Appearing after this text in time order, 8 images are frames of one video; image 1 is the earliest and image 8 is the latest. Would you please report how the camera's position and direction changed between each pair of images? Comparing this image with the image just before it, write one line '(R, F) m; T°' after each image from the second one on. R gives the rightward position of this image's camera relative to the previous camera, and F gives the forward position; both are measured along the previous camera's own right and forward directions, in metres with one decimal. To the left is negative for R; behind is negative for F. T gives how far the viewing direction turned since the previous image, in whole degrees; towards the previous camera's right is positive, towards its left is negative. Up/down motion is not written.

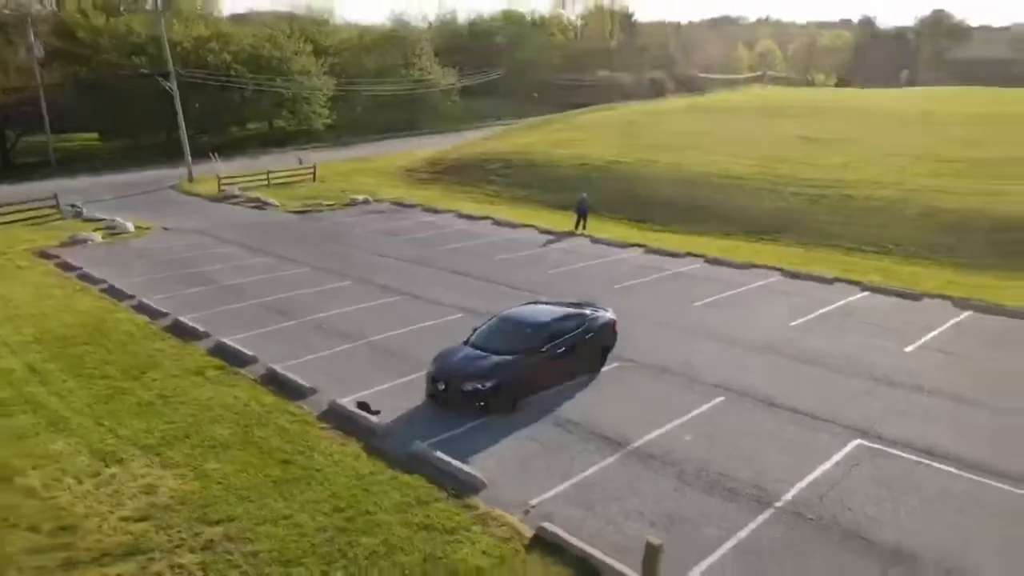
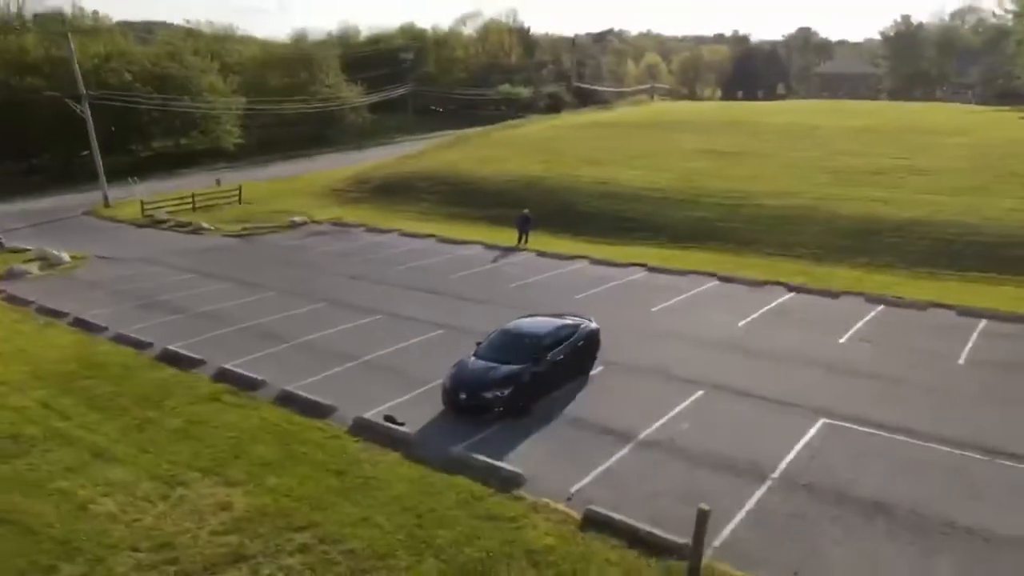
(-2.2, -1.4) m; +8°
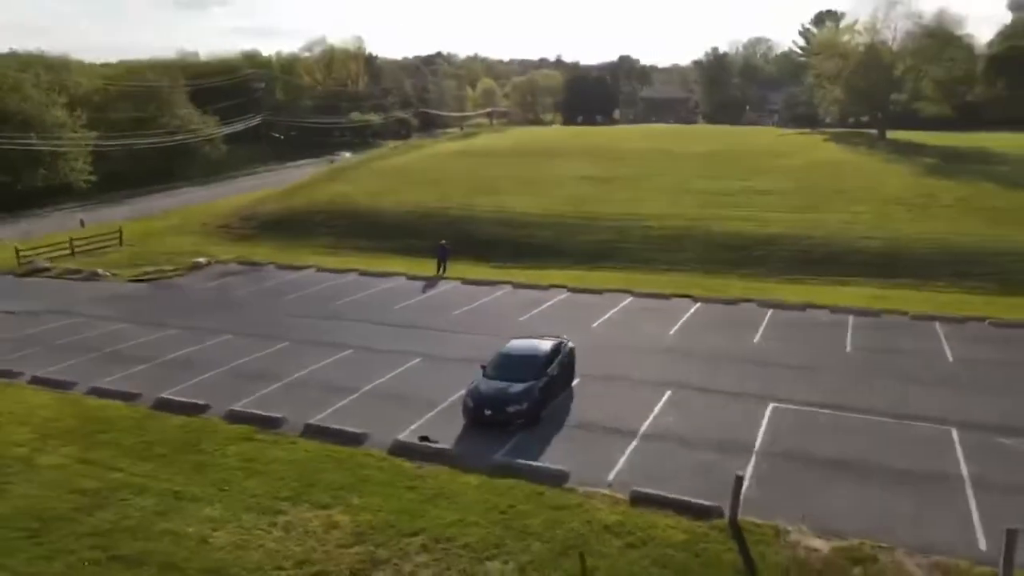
(-3.9, -2.1) m; +12°
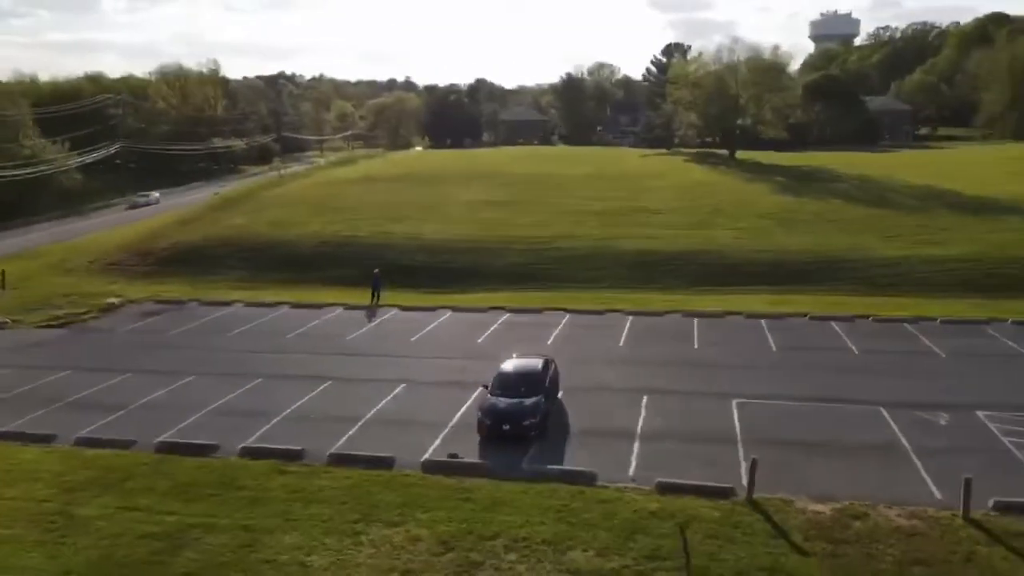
(-3.9, -1.5) m; +11°
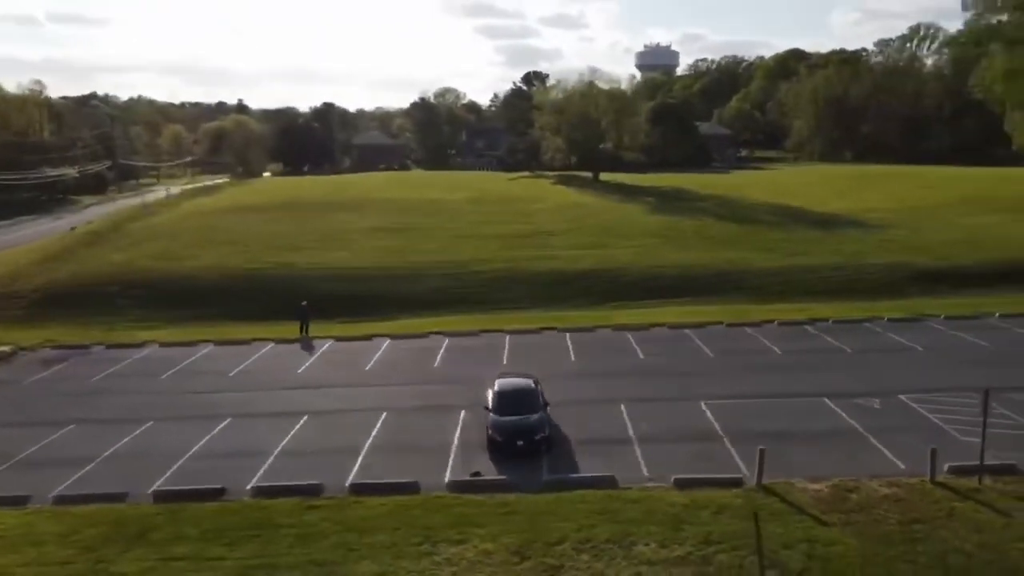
(-4.3, -0.7) m; +12°
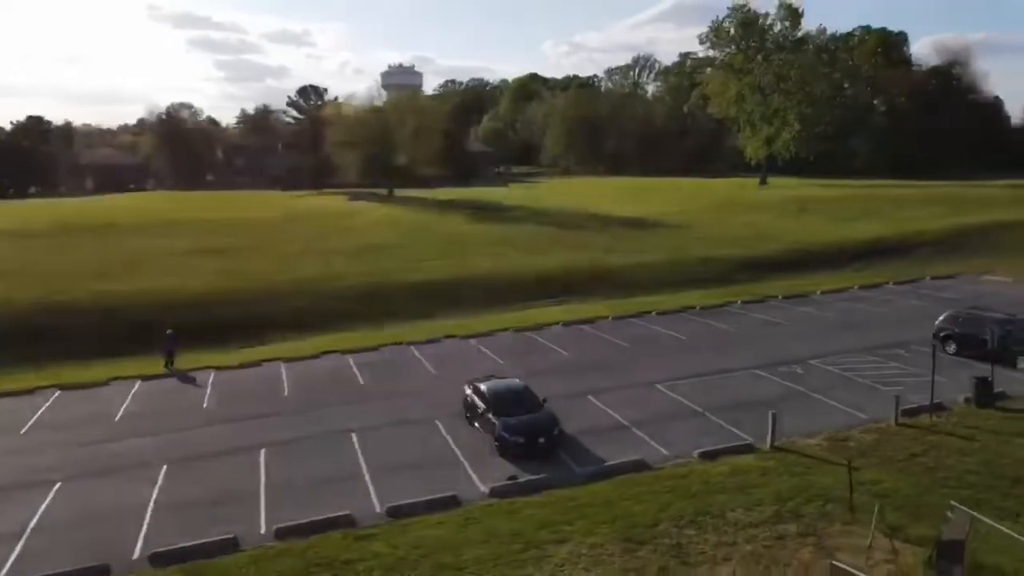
(-6.7, +1.6) m; +20°
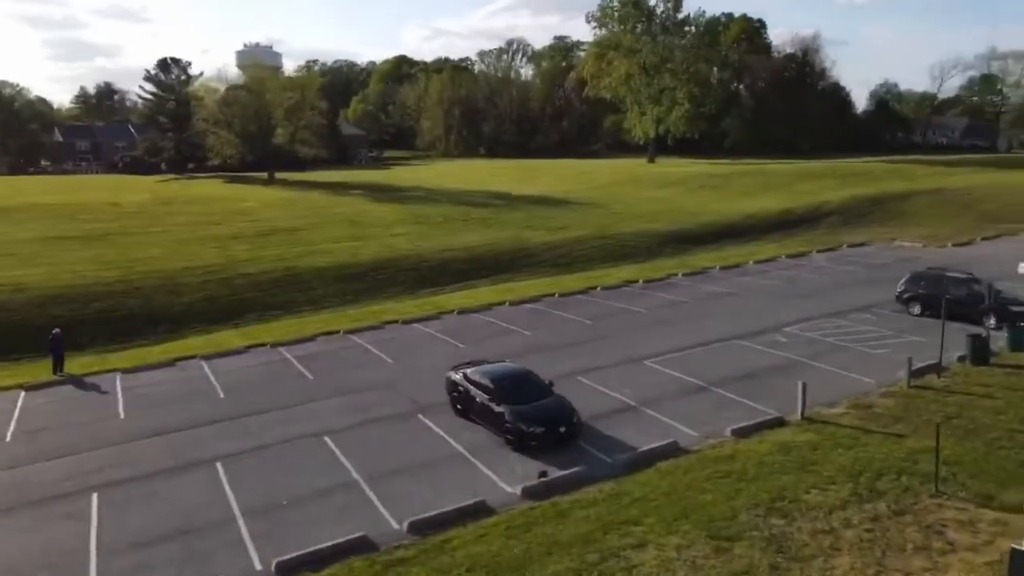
(-3.3, +2.9) m; +10°
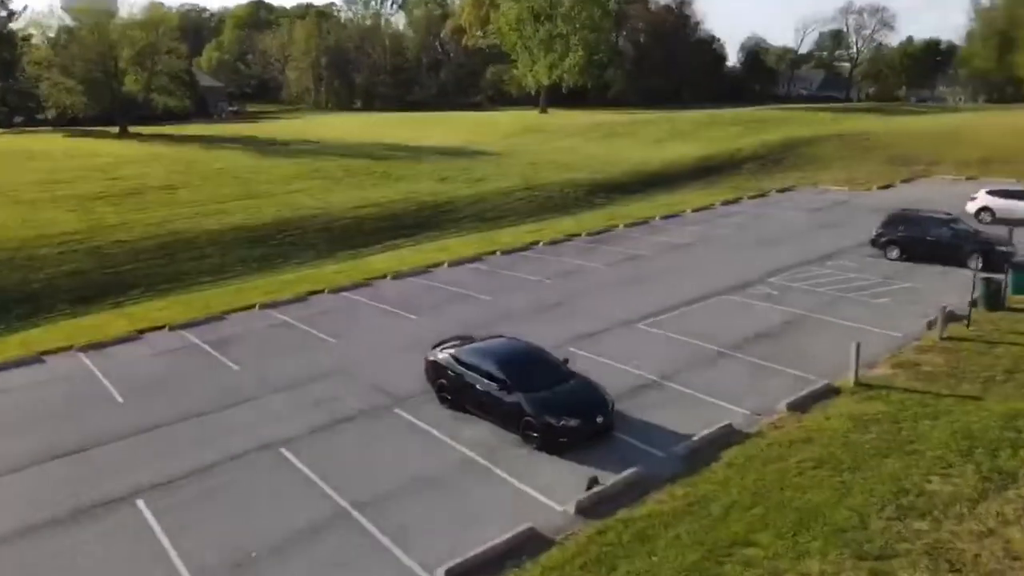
(-2.6, +4.1) m; +10°
